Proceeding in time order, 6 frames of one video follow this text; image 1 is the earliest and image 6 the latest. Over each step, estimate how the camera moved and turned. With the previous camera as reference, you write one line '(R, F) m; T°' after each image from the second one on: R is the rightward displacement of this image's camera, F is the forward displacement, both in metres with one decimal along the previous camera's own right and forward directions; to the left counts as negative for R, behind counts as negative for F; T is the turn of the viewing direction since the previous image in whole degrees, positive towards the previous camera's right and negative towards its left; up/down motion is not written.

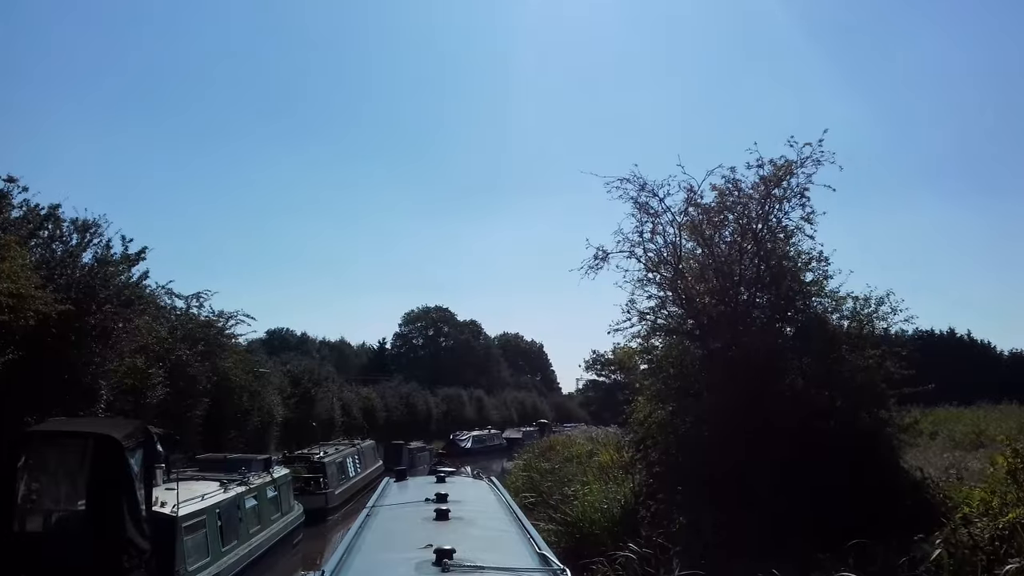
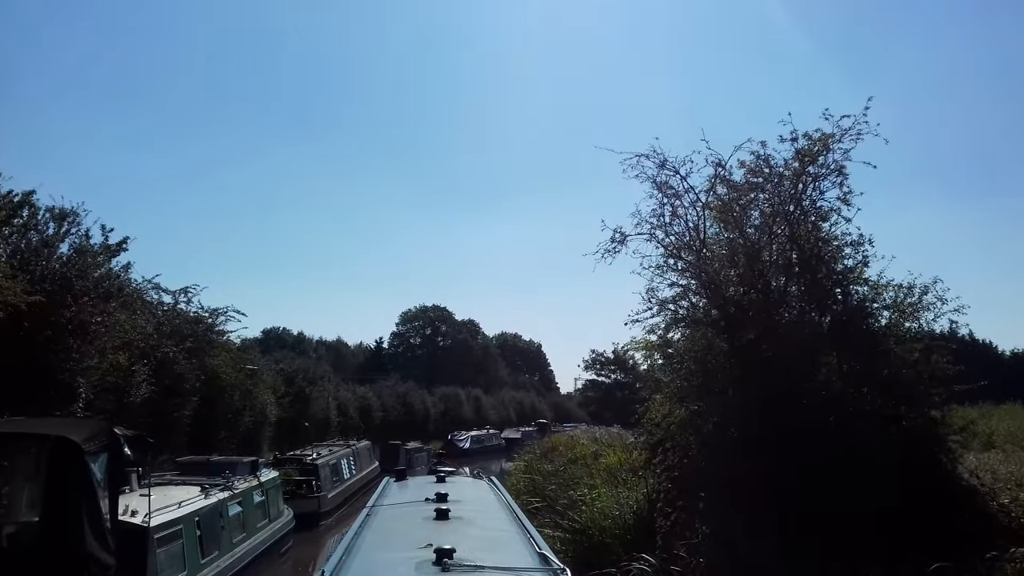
(-0.1, +0.8) m; 0°
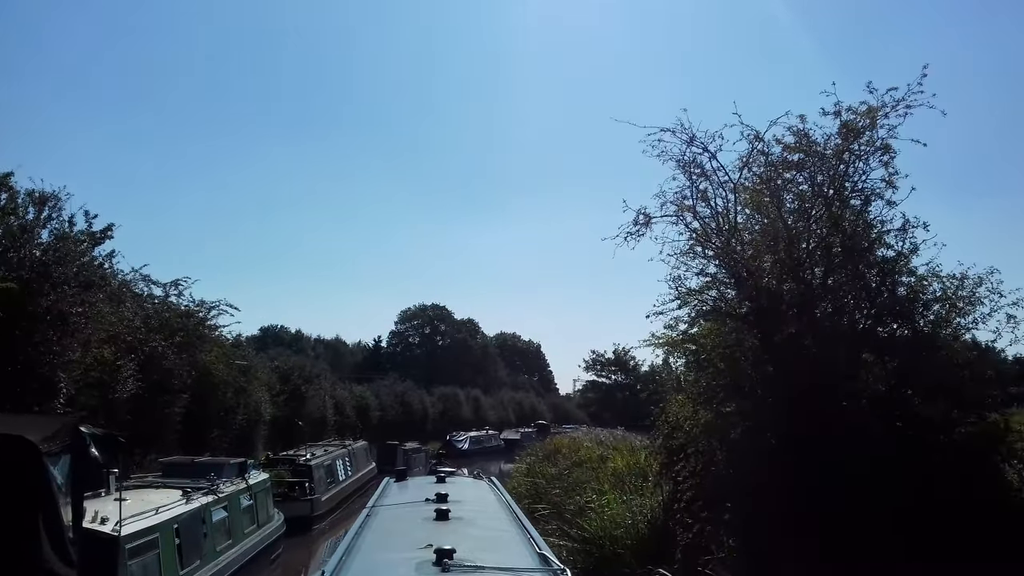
(-0.1, +0.8) m; 0°
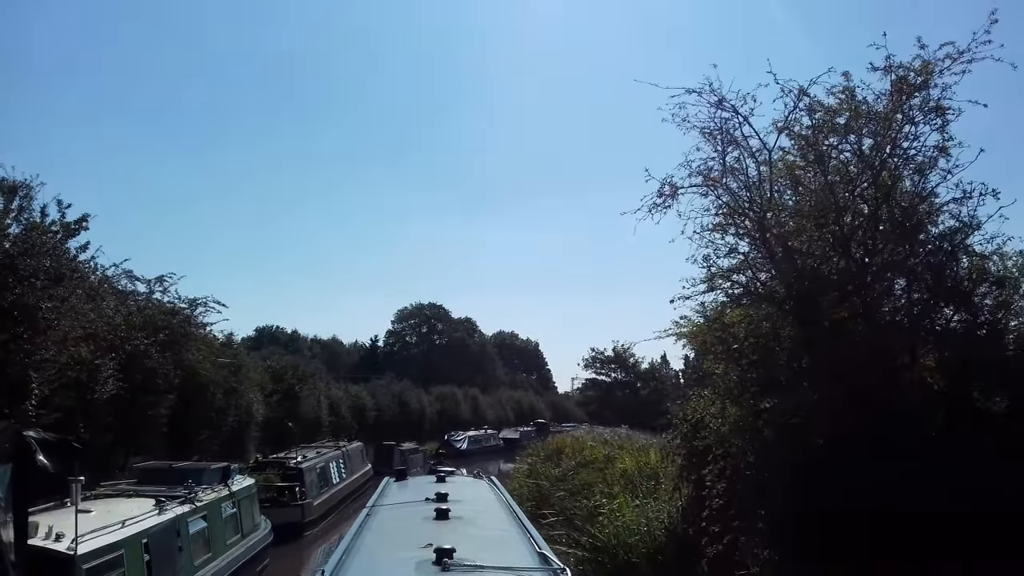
(-0.1, +0.9) m; 0°
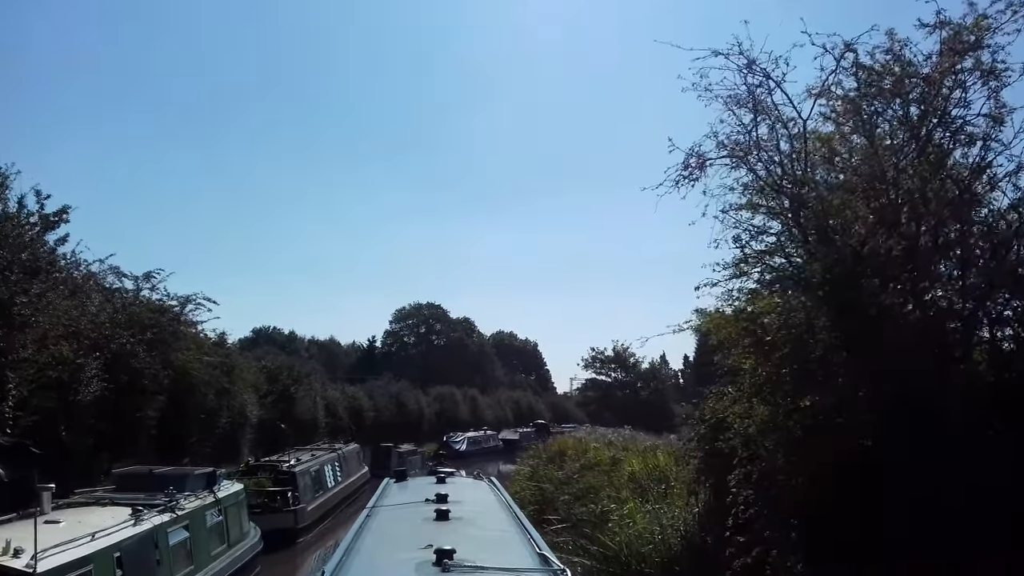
(-0.1, +0.7) m; 0°
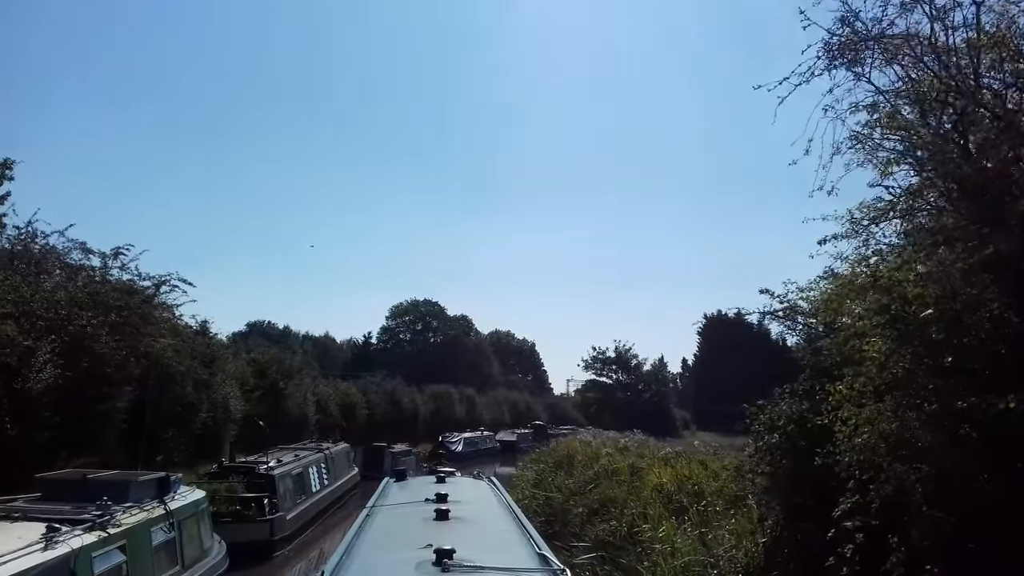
(-0.2, +1.8) m; 0°
